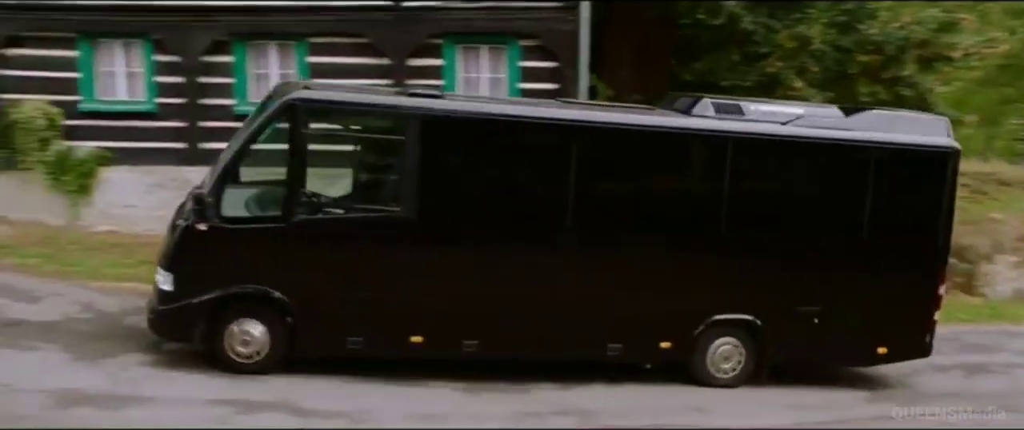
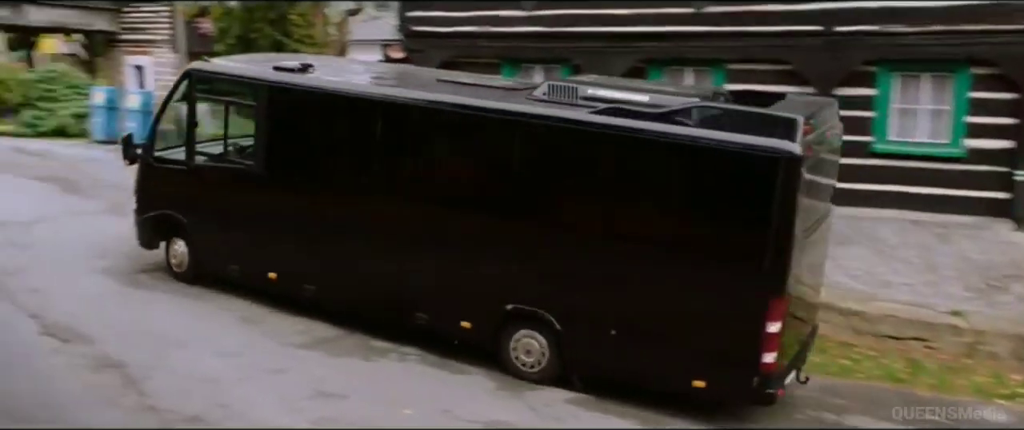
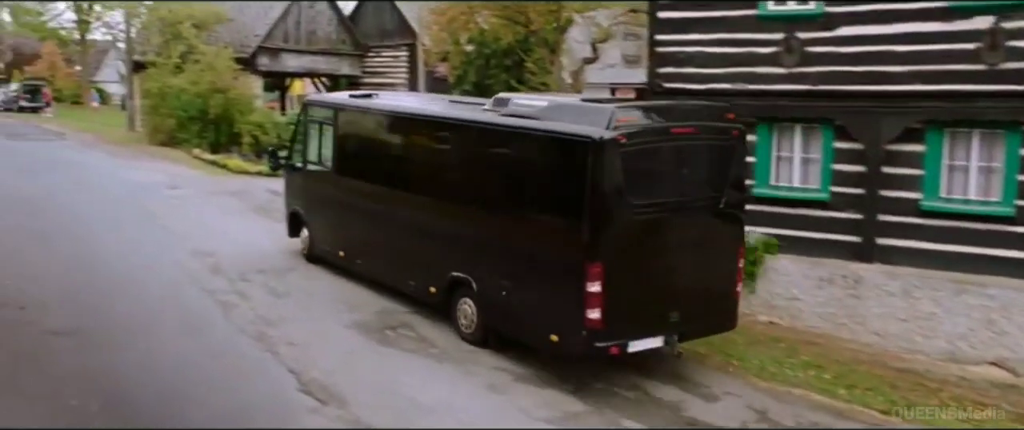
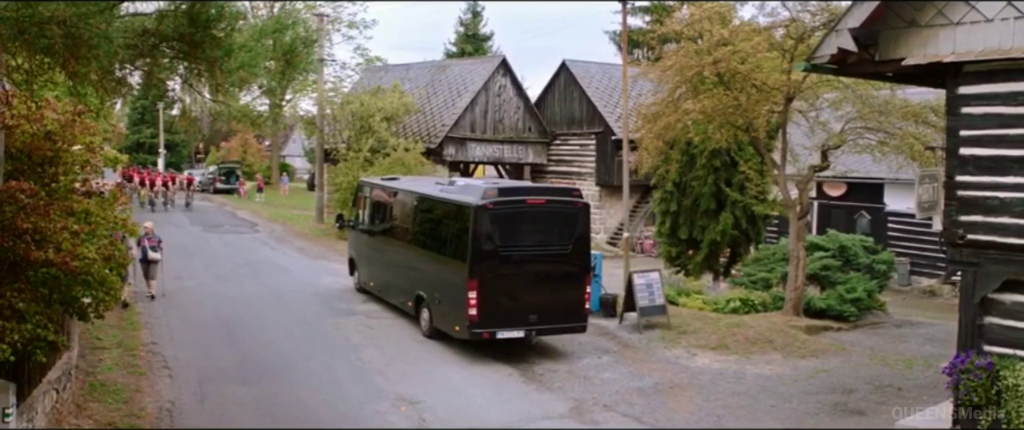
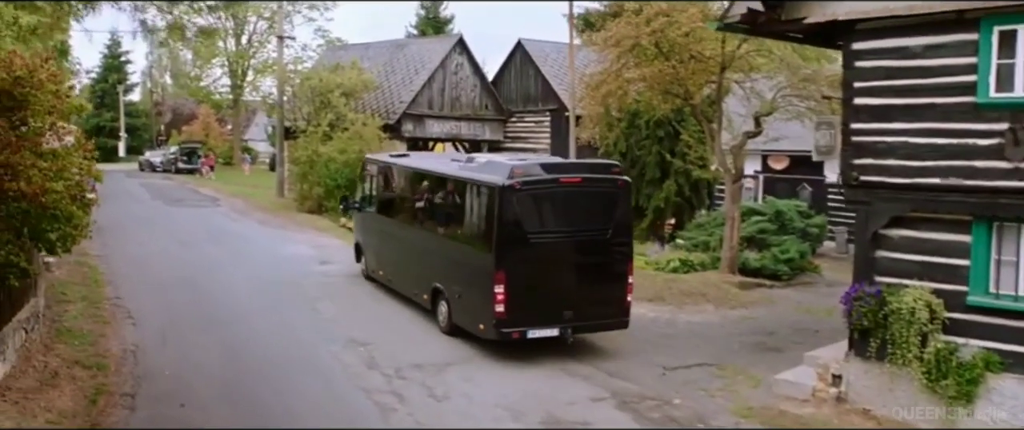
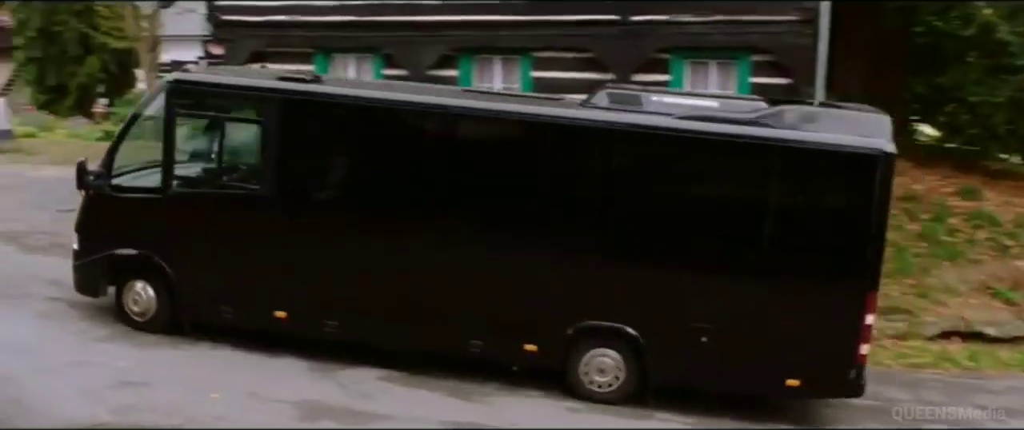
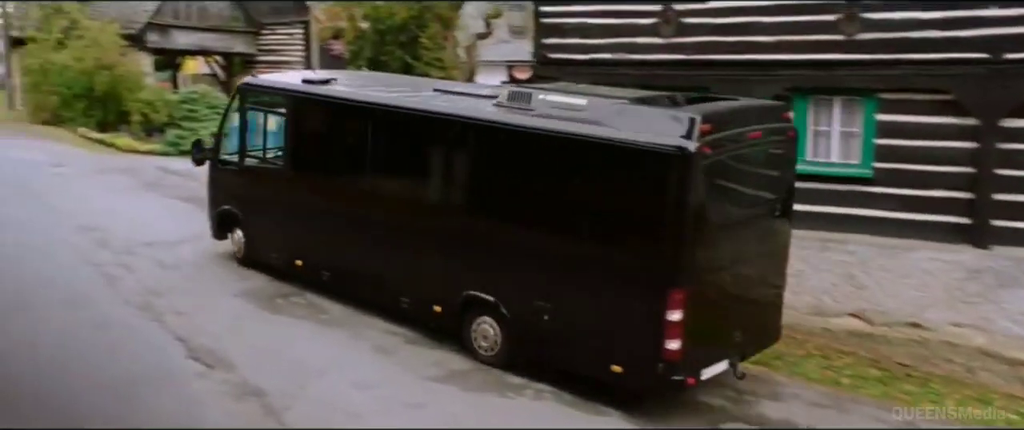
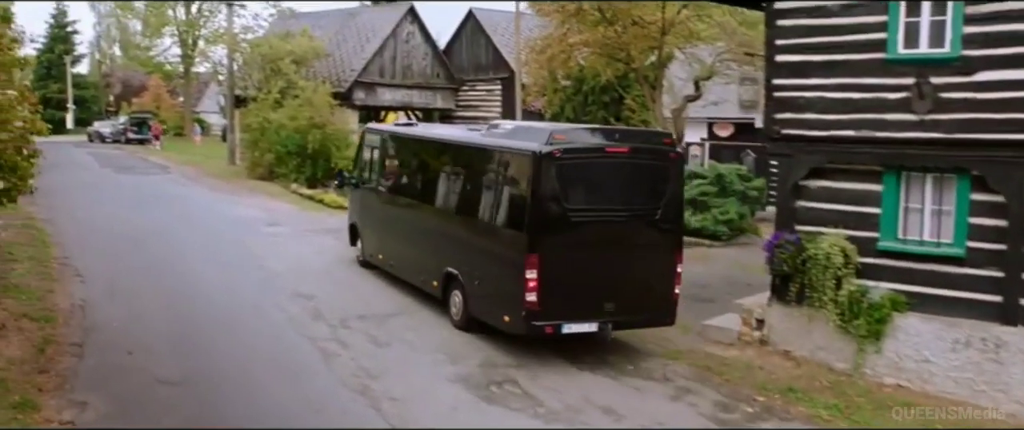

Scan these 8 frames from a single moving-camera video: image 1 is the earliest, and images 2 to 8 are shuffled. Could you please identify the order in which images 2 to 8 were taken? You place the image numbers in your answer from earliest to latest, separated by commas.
6, 2, 7, 3, 8, 5, 4
